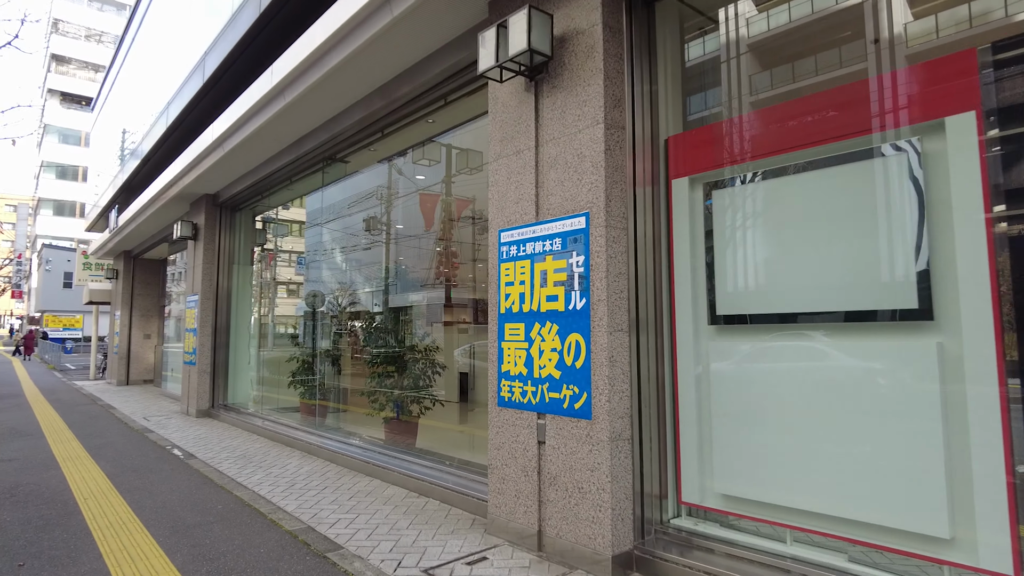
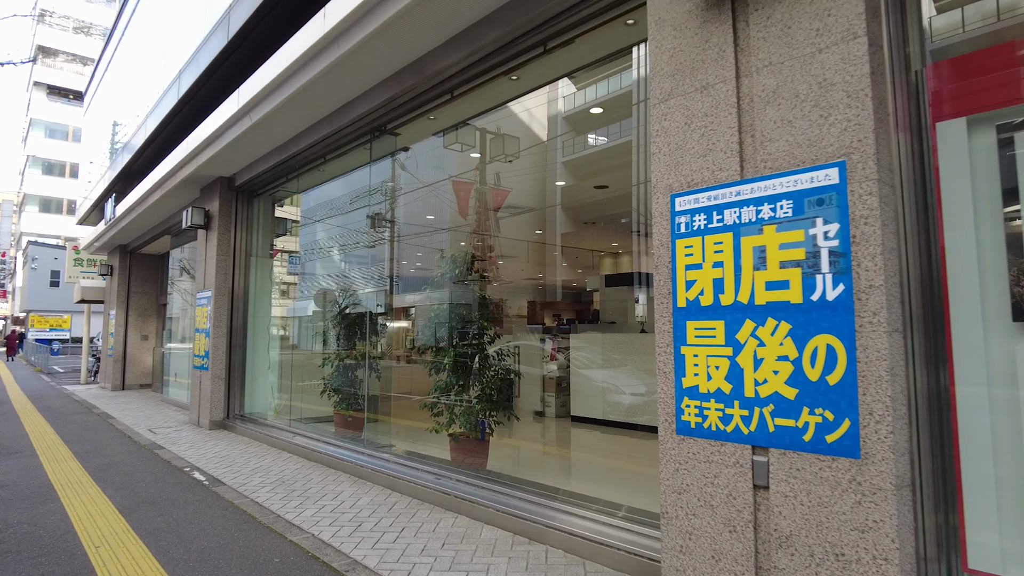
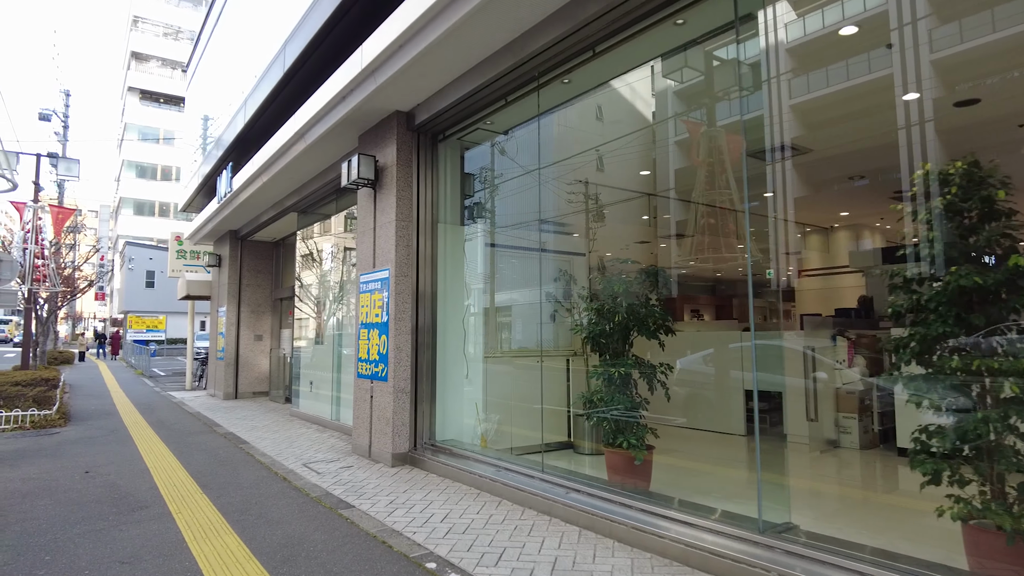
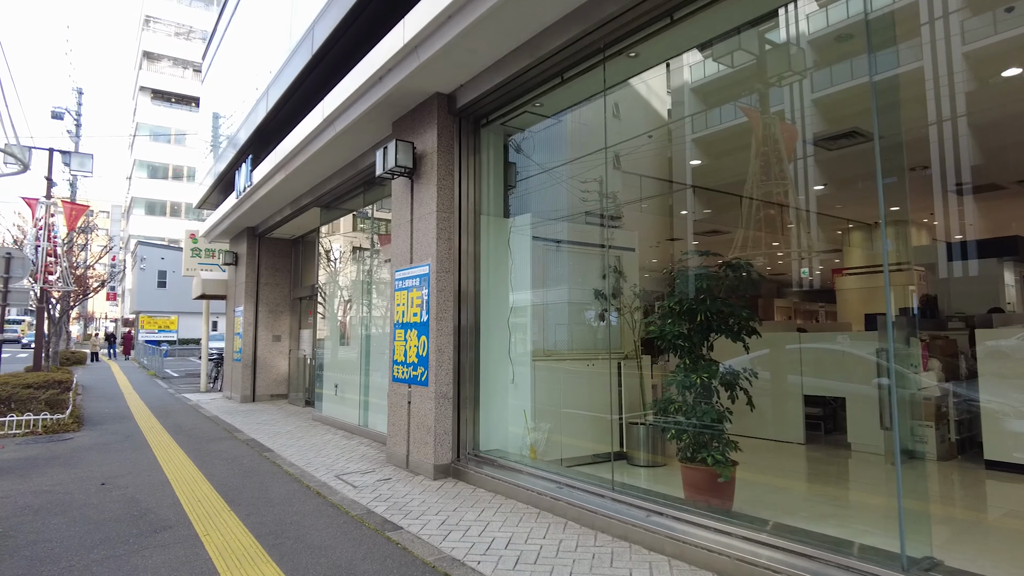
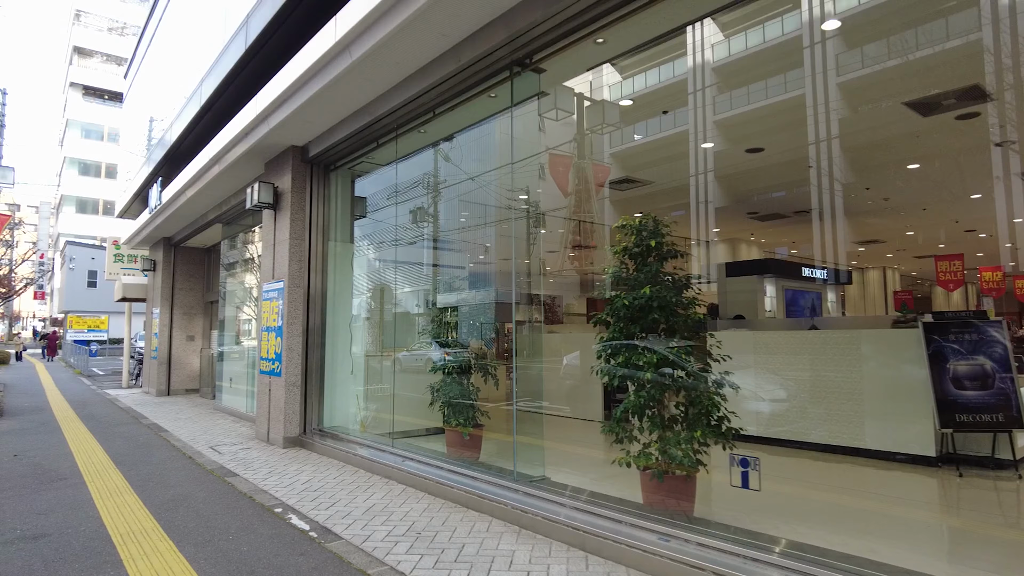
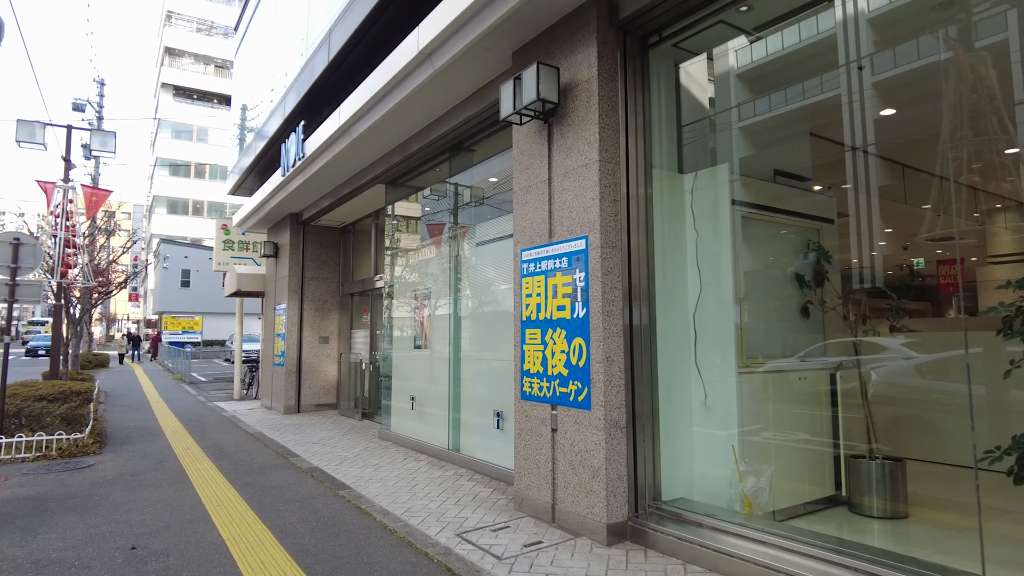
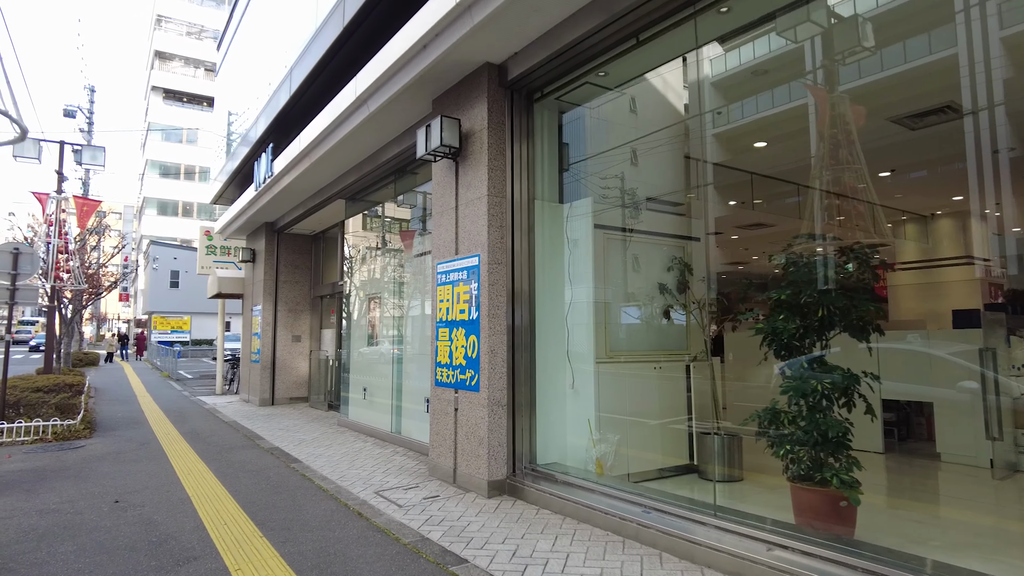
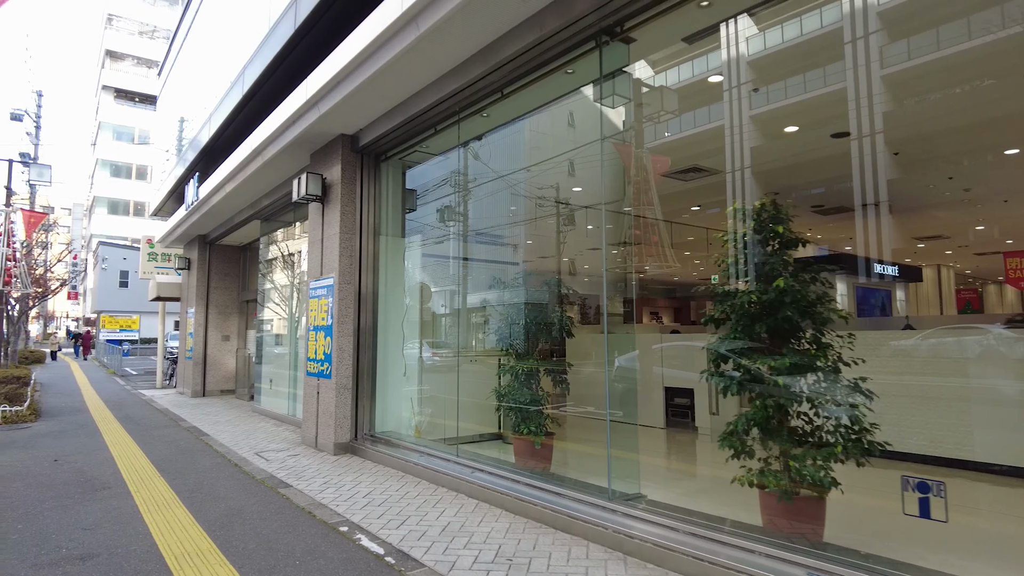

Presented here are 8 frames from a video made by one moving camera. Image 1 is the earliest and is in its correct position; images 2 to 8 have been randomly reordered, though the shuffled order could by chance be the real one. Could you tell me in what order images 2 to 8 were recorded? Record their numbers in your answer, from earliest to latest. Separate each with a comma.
2, 5, 8, 3, 4, 7, 6
